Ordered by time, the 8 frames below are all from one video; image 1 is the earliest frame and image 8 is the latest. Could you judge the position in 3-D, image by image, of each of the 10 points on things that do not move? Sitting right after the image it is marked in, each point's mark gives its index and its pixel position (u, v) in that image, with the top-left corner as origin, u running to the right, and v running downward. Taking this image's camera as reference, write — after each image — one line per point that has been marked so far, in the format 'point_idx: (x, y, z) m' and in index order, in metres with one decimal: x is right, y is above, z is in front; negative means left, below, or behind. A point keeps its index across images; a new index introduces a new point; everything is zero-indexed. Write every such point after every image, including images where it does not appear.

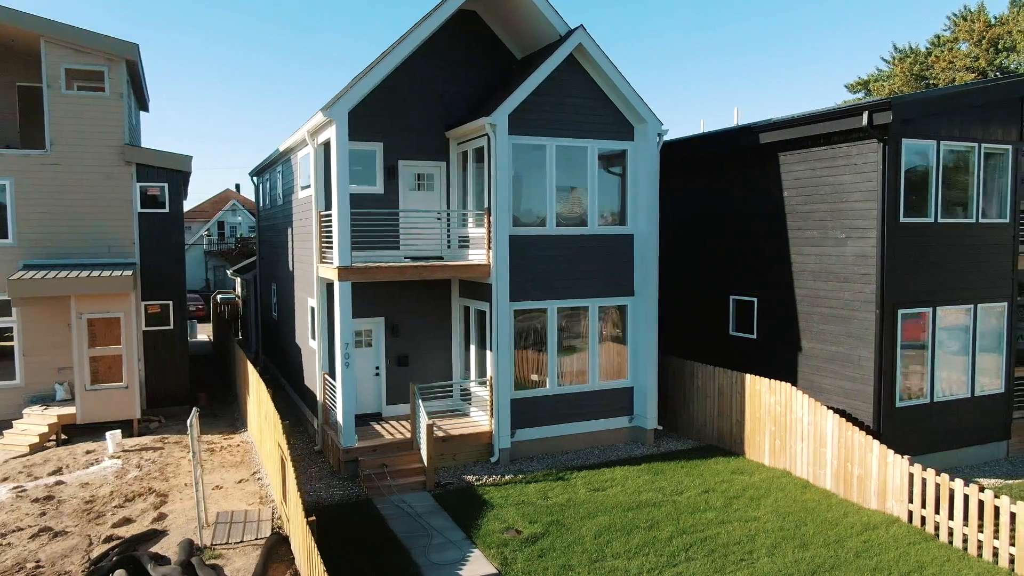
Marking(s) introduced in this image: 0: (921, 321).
0: (+6.5, -0.5, +12.3) m
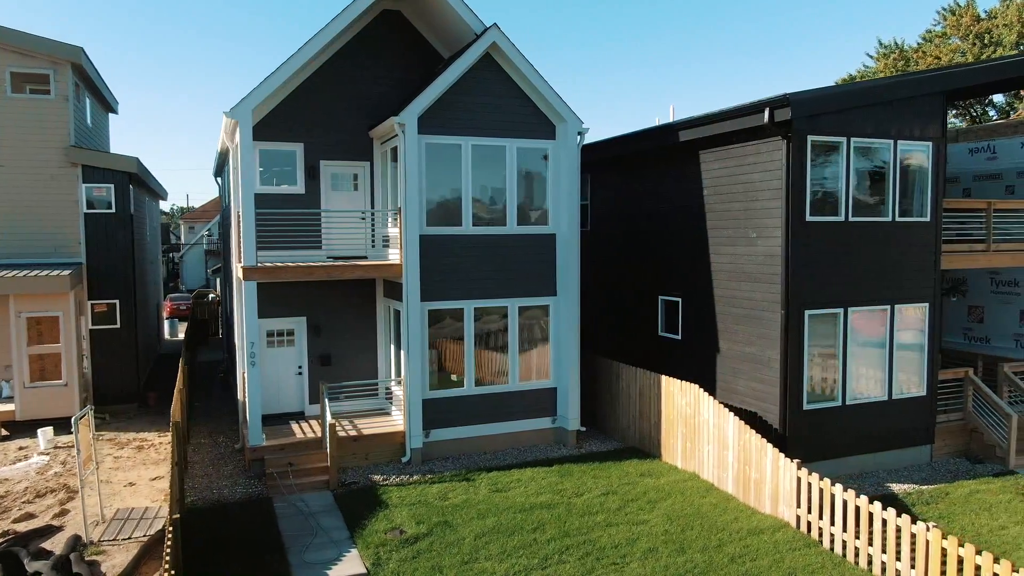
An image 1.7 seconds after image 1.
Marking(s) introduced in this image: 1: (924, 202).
0: (+5.0, -0.5, +12.0) m
1: (+6.8, +1.4, +12.5) m
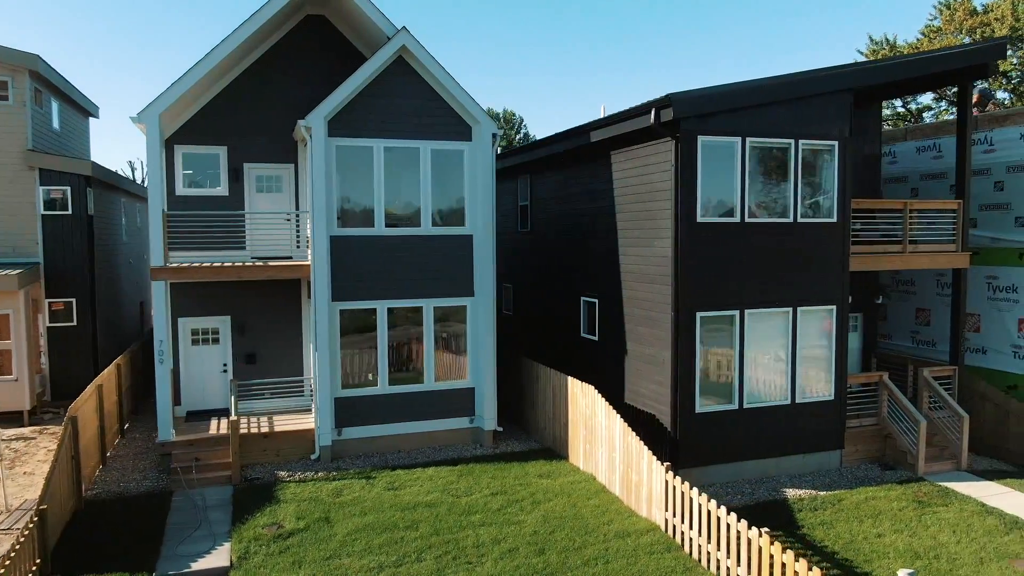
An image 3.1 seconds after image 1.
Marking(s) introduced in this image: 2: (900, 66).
0: (+3.3, -0.6, +11.9) m
1: (+5.1, +1.4, +12.3) m
2: (+6.3, +3.6, +12.3) m
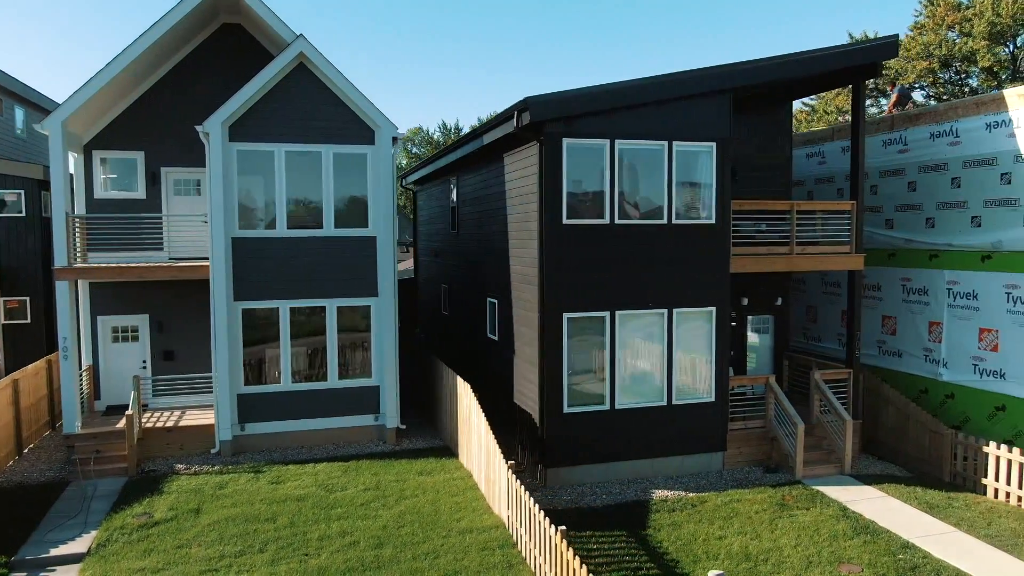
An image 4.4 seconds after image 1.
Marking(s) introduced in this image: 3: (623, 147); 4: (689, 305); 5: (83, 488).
0: (+1.3, -0.6, +11.9) m
1: (+3.2, +1.4, +12.3) m
2: (+4.3, +3.6, +12.2) m
3: (+1.7, +2.2, +11.8) m
4: (+2.8, -0.3, +12.3) m
5: (-7.0, -3.2, +12.4) m
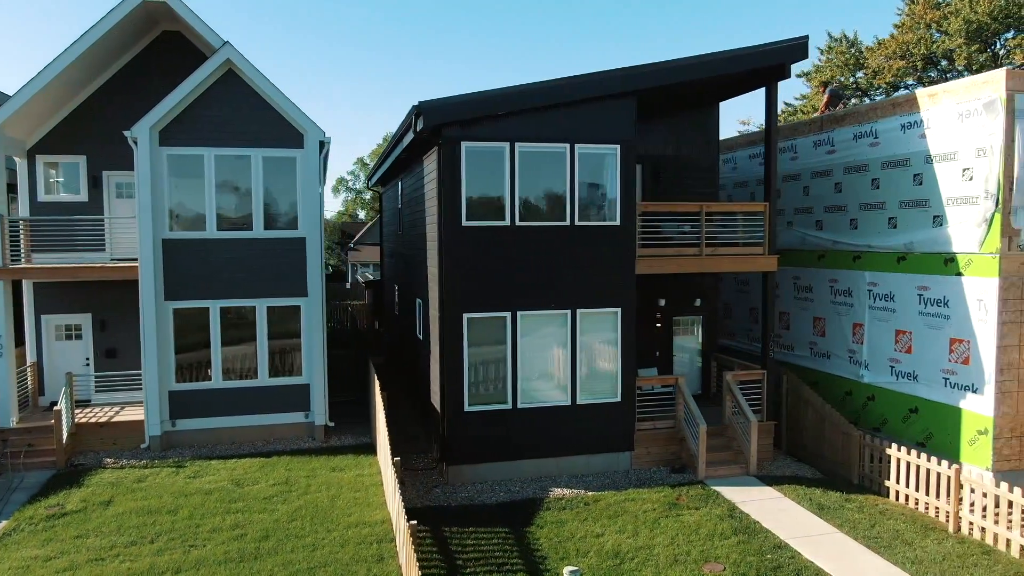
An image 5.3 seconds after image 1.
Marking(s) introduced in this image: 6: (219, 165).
0: (-0.2, -0.6, +12.1) m
1: (+1.6, +1.3, +12.4) m
2: (+2.8, +3.5, +12.3) m
3: (+0.2, +2.2, +12.0) m
4: (+1.3, -0.3, +12.4) m
5: (-8.5, -3.2, +12.9) m
6: (-5.5, +2.3, +14.4) m
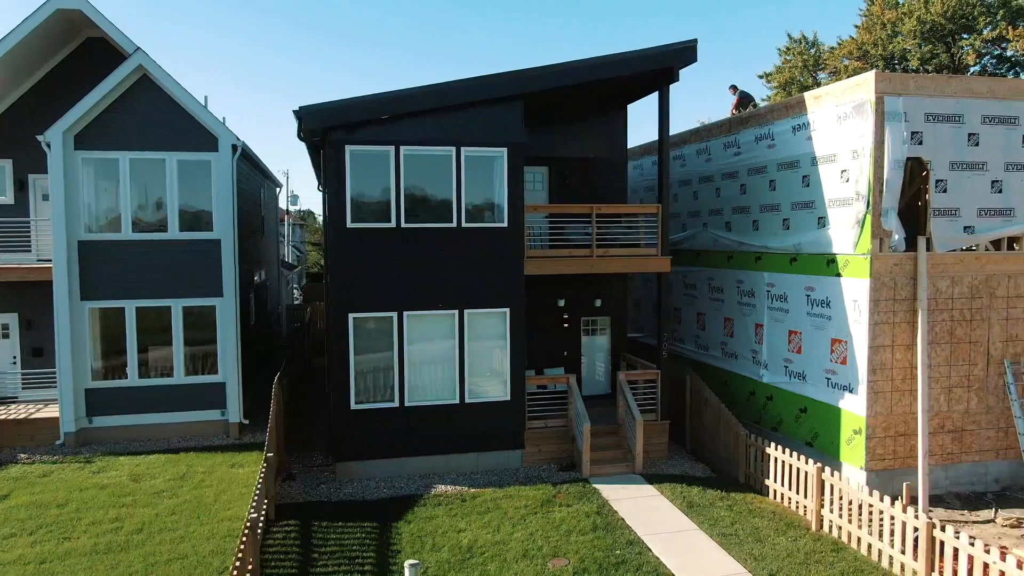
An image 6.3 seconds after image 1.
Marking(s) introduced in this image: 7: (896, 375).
0: (-2.0, -0.6, +12.4) m
1: (-0.2, +1.3, +12.6) m
2: (+1.0, +3.5, +12.5) m
3: (-1.7, +2.2, +12.2) m
4: (-0.5, -0.3, +12.6) m
5: (-10.3, -3.2, +13.3) m
6: (-7.3, +2.3, +14.8) m
7: (+5.8, -1.3, +11.5) m
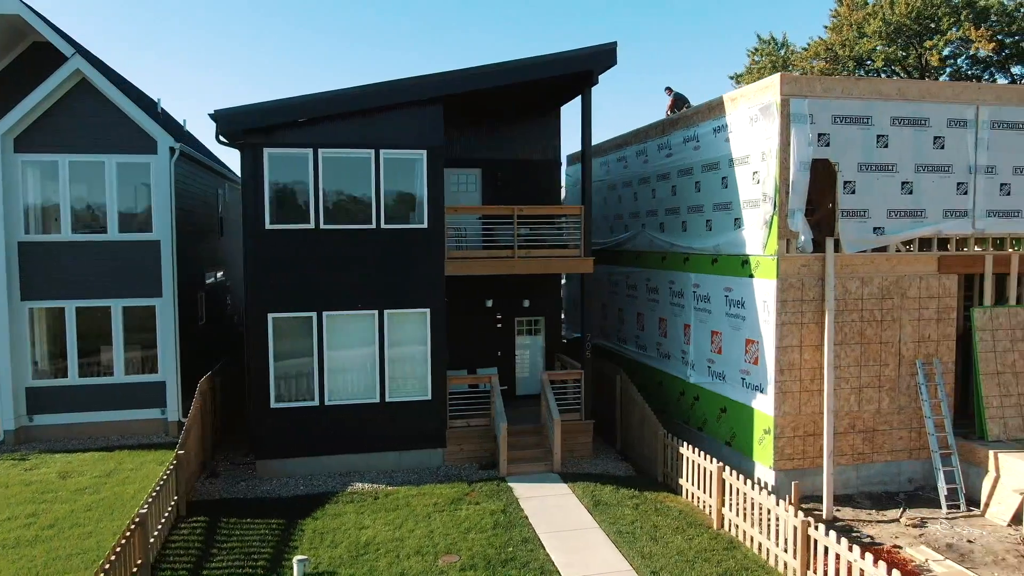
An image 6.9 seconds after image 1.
0: (-3.4, -0.6, +12.6) m
1: (-1.5, +1.3, +12.8) m
2: (-0.3, +3.5, +12.7) m
3: (-3.0, +2.2, +12.4) m
4: (-1.8, -0.3, +12.8) m
5: (-11.6, -3.2, +13.6) m
6: (-8.6, +2.3, +15.0) m
7: (+4.5, -1.3, +11.6) m
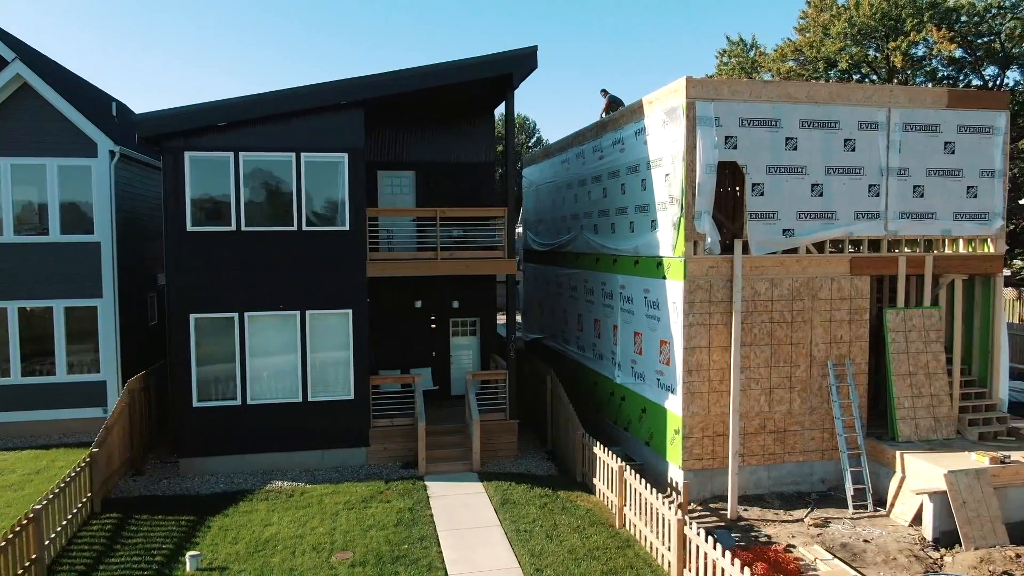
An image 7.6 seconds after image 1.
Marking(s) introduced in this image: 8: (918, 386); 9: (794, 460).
0: (-4.7, -0.6, +12.8) m
1: (-2.9, +1.3, +13.0) m
2: (-1.7, +3.5, +12.8) m
3: (-4.3, +2.1, +12.6) m
4: (-3.2, -0.3, +13.0) m
5: (-13.0, -3.3, +13.9) m
6: (-9.9, +2.3, +15.3) m
7: (+3.1, -1.4, +11.7) m
8: (+6.5, -1.6, +12.2) m
9: (+4.5, -2.7, +12.1) m
